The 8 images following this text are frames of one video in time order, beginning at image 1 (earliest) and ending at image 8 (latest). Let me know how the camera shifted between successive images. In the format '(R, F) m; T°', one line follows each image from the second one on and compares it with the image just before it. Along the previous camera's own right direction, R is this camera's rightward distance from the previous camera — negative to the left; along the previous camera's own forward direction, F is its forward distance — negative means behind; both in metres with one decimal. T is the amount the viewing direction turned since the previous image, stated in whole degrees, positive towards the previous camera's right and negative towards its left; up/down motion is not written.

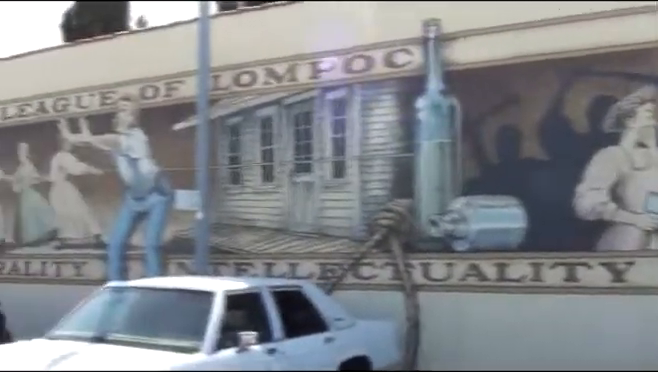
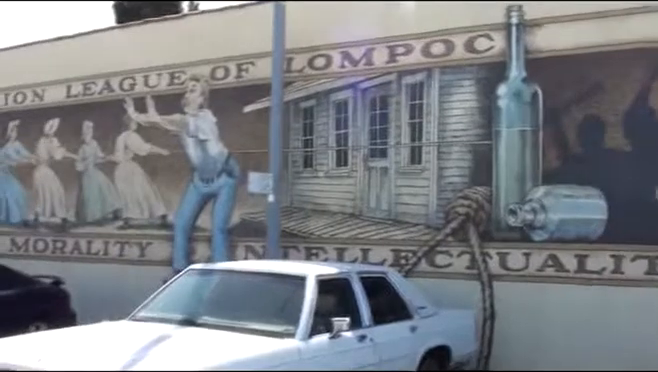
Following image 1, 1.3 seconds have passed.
(-0.5, +0.2) m; -2°
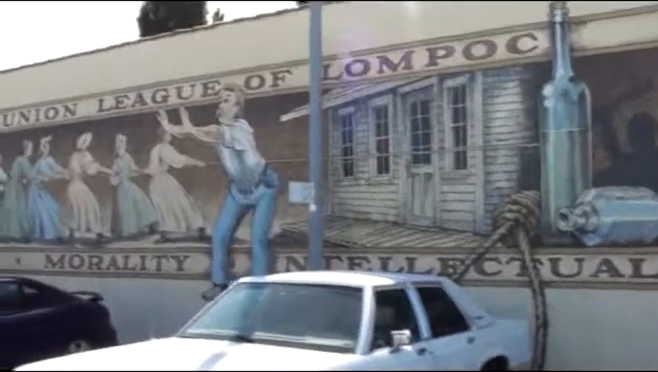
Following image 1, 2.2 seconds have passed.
(-0.2, +0.3) m; -1°
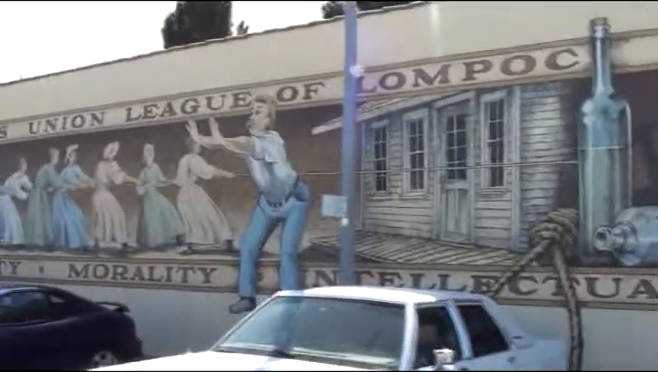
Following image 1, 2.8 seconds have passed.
(-0.2, +0.2) m; -1°
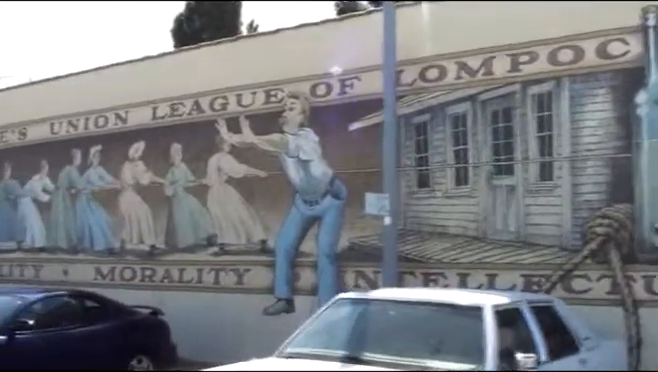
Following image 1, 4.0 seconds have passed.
(-0.4, +0.4) m; 0°
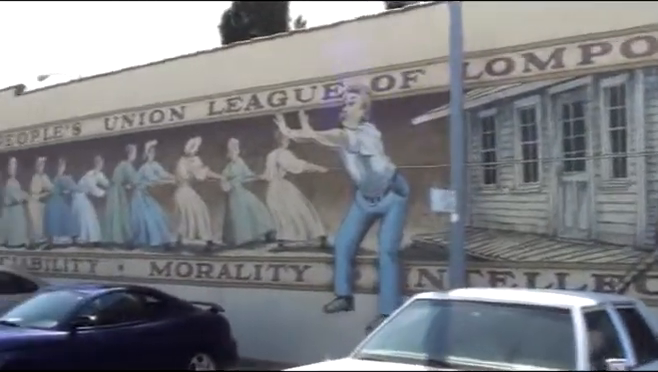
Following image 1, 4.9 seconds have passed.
(-0.3, +0.2) m; -3°
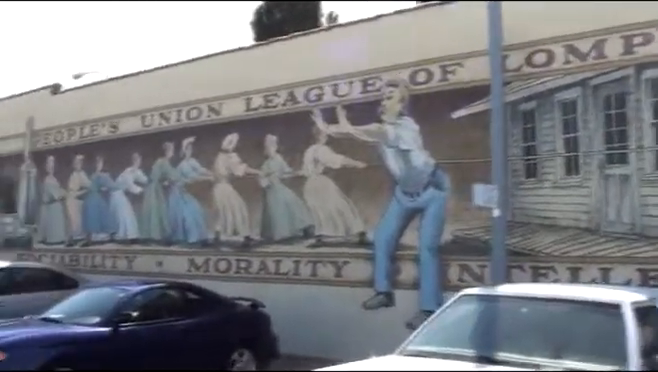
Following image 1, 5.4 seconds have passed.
(-0.1, 0.0) m; -2°
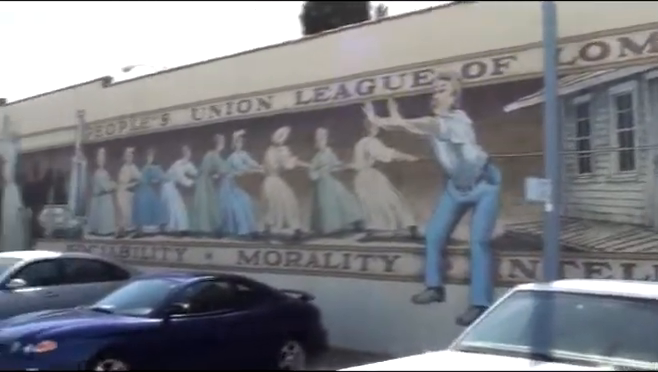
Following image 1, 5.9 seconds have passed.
(-0.1, 0.0) m; -3°
